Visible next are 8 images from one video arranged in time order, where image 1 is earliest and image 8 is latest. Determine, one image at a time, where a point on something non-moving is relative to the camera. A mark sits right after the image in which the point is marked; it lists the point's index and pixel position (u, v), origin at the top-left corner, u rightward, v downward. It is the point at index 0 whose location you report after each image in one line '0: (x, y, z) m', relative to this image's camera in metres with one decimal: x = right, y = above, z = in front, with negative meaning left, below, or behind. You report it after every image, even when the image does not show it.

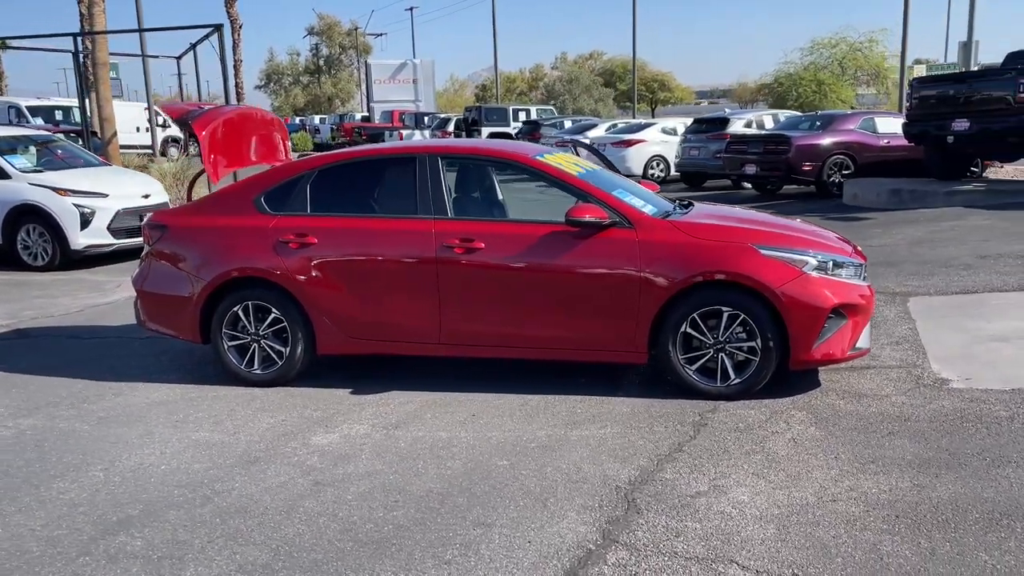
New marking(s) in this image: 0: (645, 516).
0: (+0.6, -1.0, +3.9) m
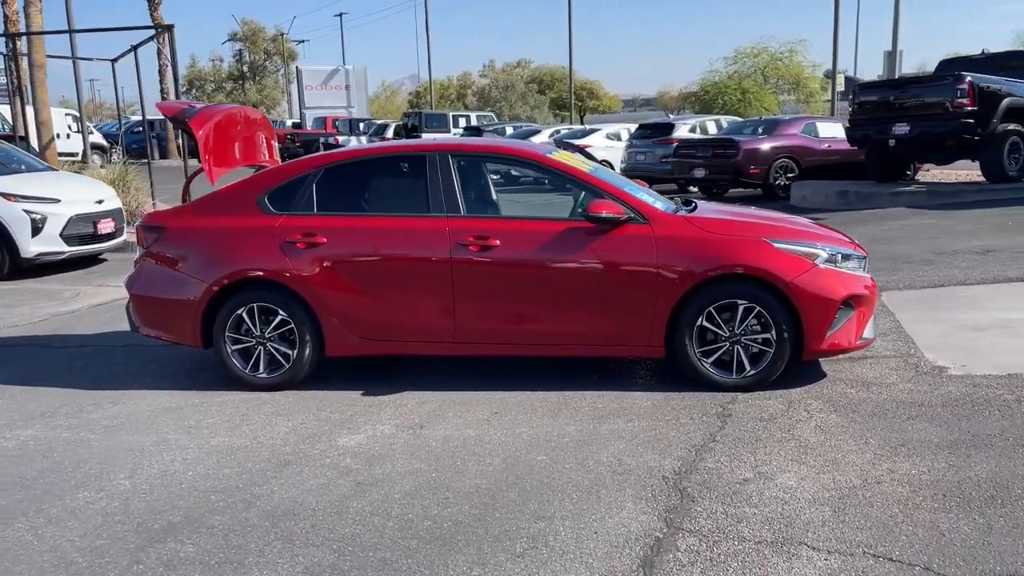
0: (+0.8, -1.0, +4.0) m
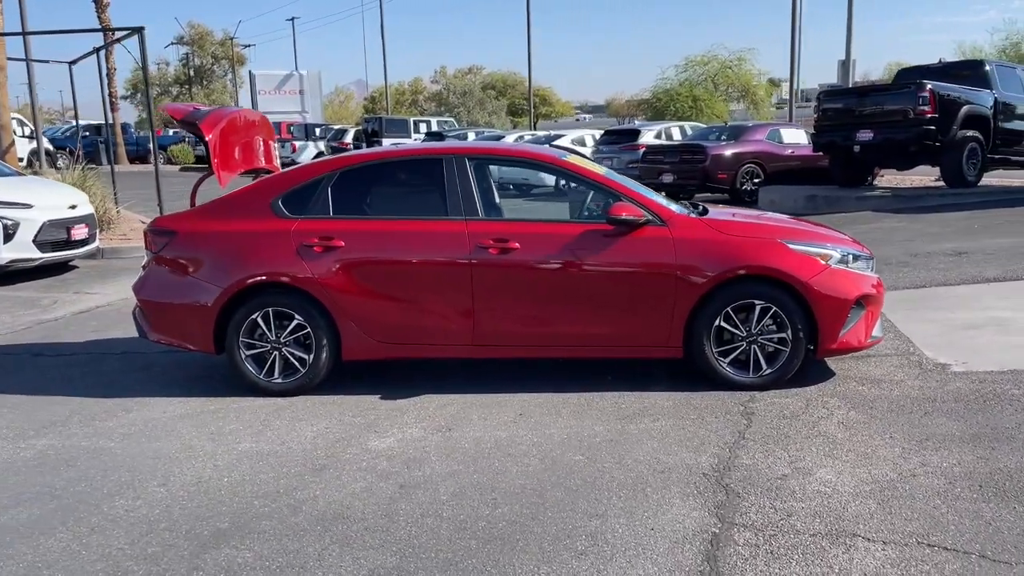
0: (+1.1, -1.0, +4.0) m
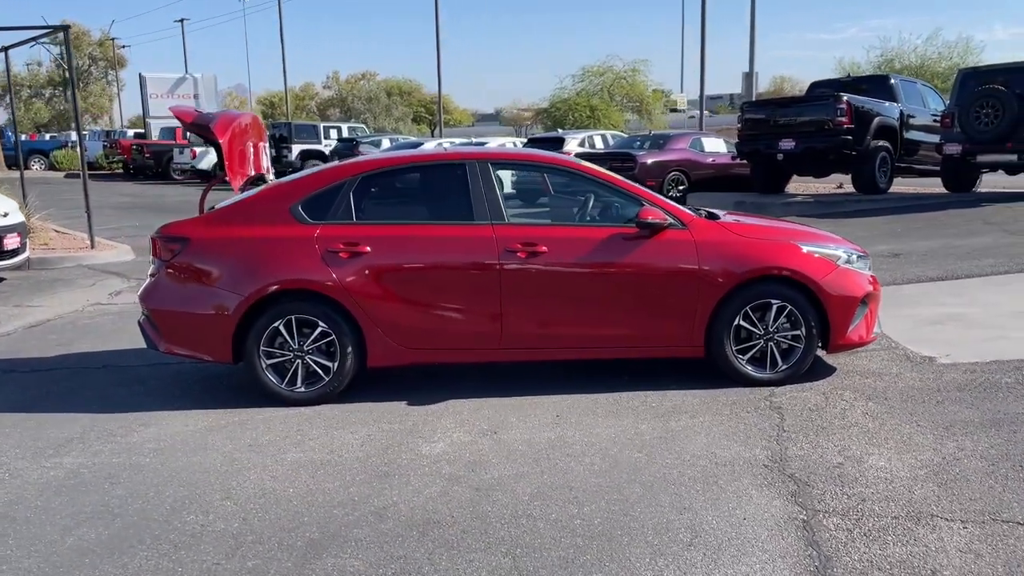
0: (+1.5, -0.9, +4.2) m
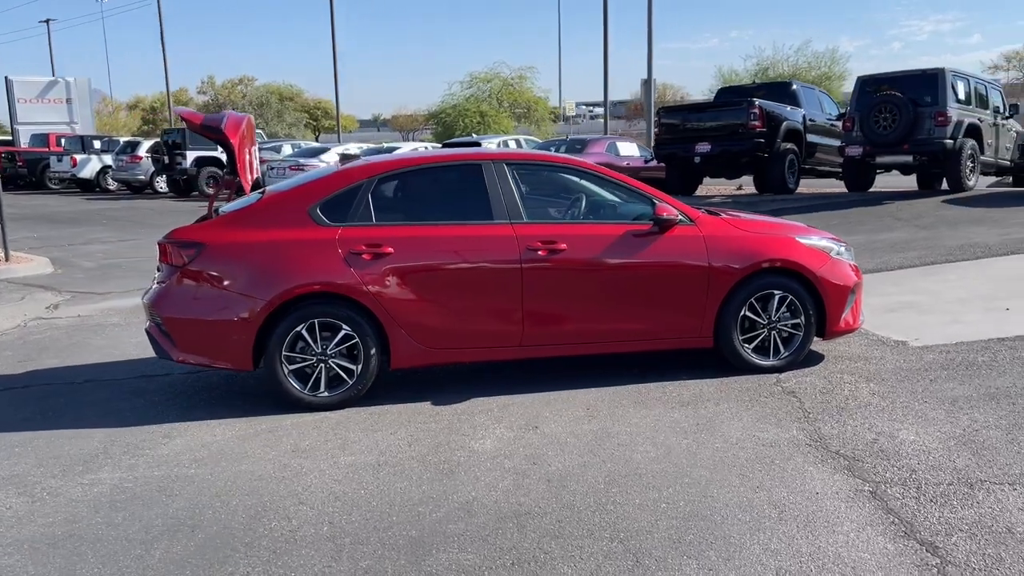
0: (+1.8, -0.9, +4.5) m
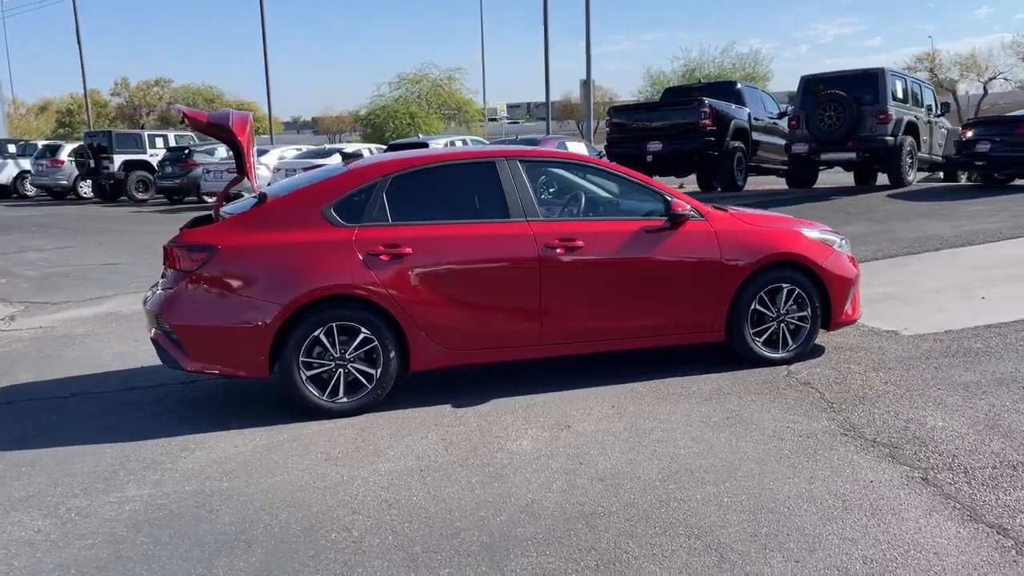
0: (+2.0, -0.8, +4.6) m
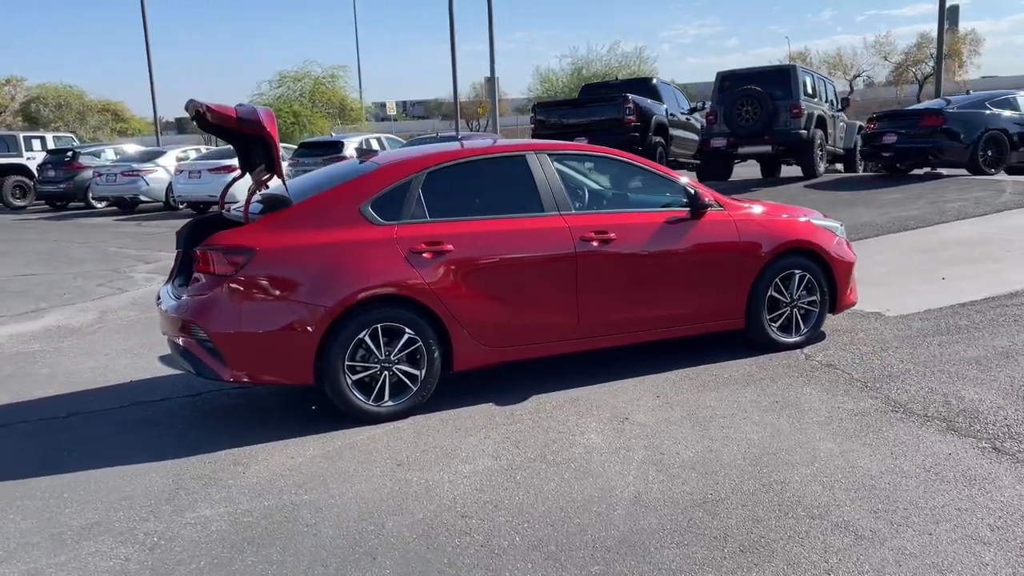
0: (+2.4, -0.7, +4.9) m
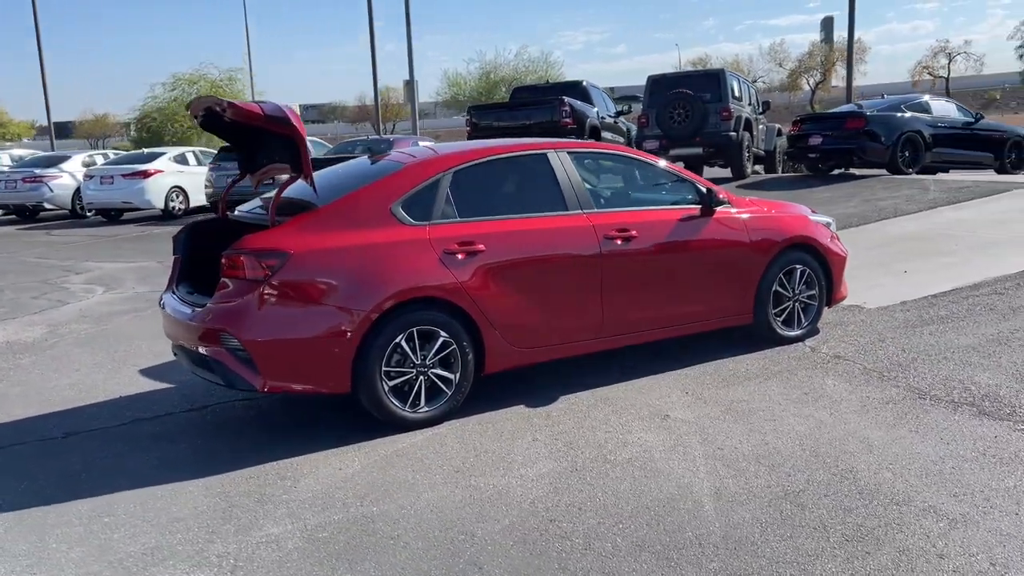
0: (+2.7, -0.7, +5.1) m
